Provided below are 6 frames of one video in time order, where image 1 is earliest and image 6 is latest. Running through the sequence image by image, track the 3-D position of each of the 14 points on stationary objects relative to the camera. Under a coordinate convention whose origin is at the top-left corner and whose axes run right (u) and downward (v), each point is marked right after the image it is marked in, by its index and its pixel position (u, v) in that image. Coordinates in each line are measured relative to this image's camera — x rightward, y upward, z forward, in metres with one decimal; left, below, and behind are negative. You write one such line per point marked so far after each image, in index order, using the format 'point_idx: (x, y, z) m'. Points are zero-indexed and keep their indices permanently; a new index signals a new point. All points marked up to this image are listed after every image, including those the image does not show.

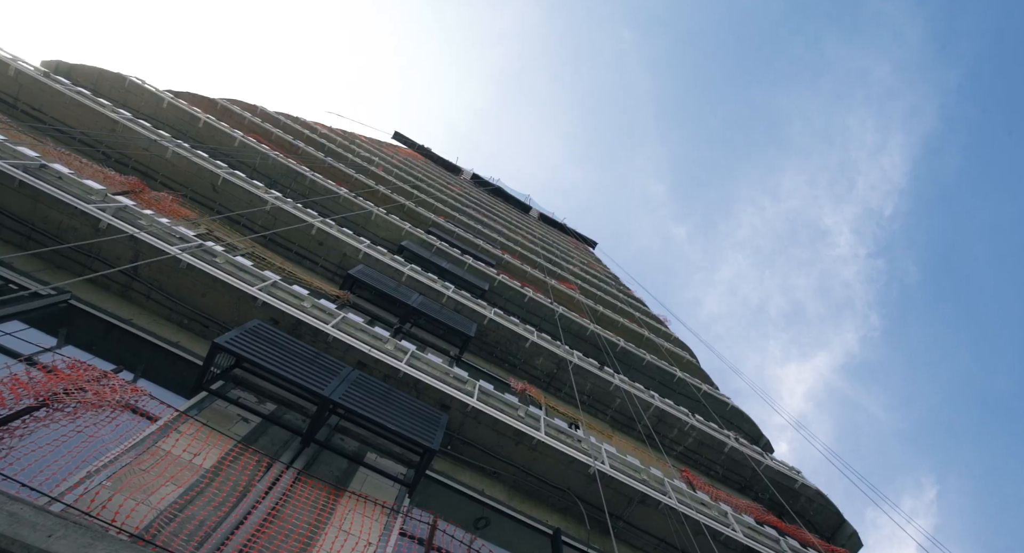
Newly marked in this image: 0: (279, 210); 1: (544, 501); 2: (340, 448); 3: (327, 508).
0: (-8.0, +2.3, +15.2) m
1: (+0.7, -5.1, +10.1) m
2: (-3.3, -3.4, +8.7) m
3: (-3.0, -3.8, +7.3) m
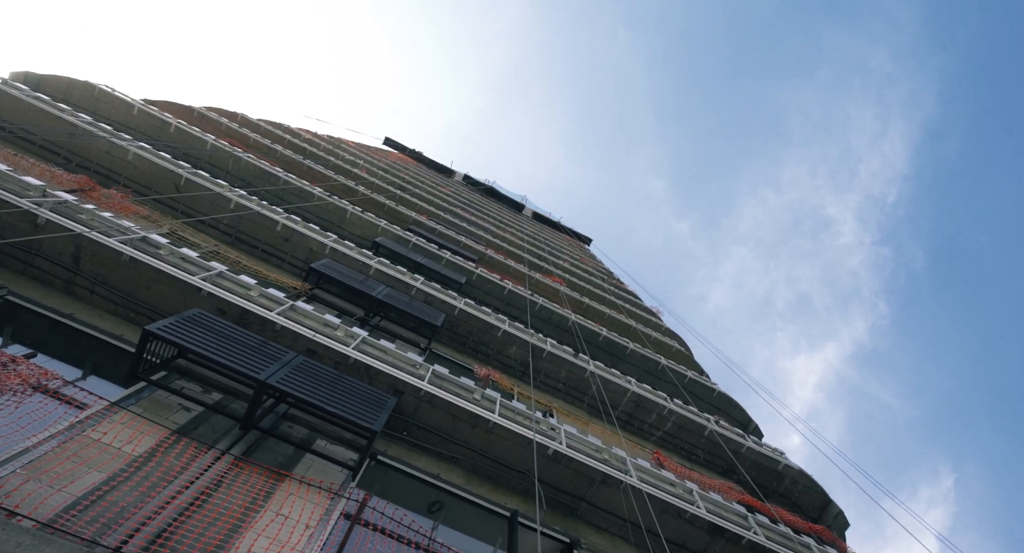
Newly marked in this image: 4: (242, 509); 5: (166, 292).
0: (-9.2, +2.4, +15.1) m
1: (-0.2, -4.7, +10.0) m
2: (-4.3, -3.1, +8.6) m
3: (-4.0, -3.5, +7.2) m
4: (-4.3, -3.4, +6.7) m
5: (-7.2, -0.3, +9.2) m
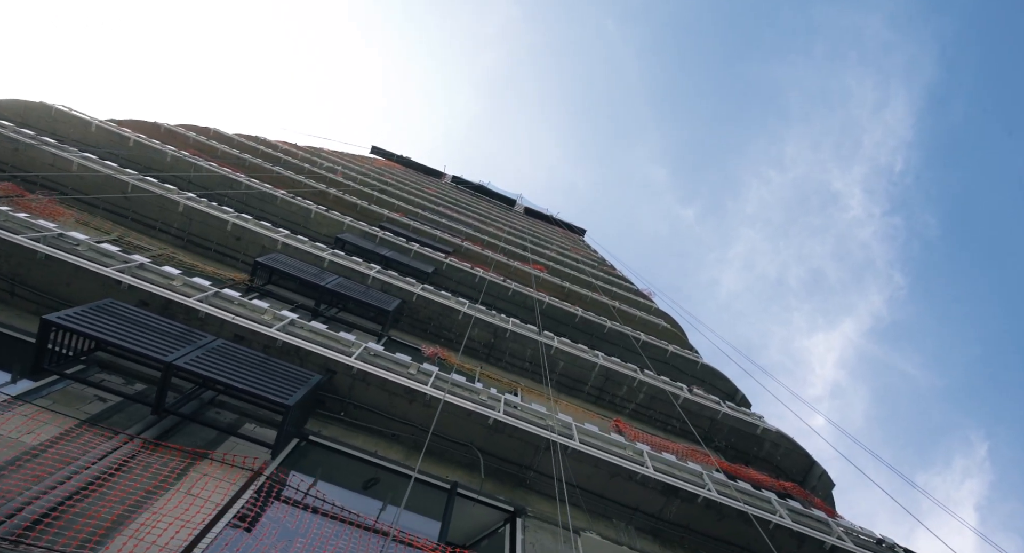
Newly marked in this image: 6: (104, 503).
0: (-10.9, +2.3, +15.1) m
1: (-1.4, -4.0, +9.8) m
2: (-5.7, -2.8, +8.4) m
3: (-5.3, -3.1, +7.0) m
4: (-5.7, -3.1, +6.5) m
5: (-8.7, -0.2, +9.1) m
6: (-5.6, -3.2, +6.2) m
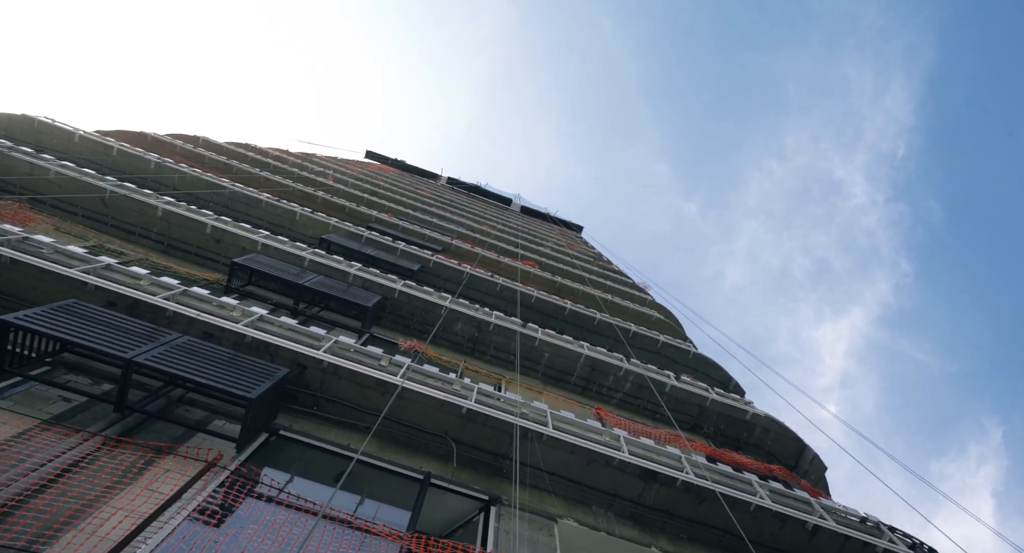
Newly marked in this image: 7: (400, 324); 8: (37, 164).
0: (-11.6, +2.2, +15.1) m
1: (-2.0, -3.8, +9.8) m
2: (-6.3, -2.7, +8.4) m
3: (-5.9, -3.1, +7.0) m
4: (-6.3, -3.0, +6.5) m
5: (-9.4, -0.3, +9.1) m
6: (-6.2, -3.1, +6.1) m
7: (-4.0, -1.7, +15.5) m
8: (-15.6, +3.7, +14.5) m
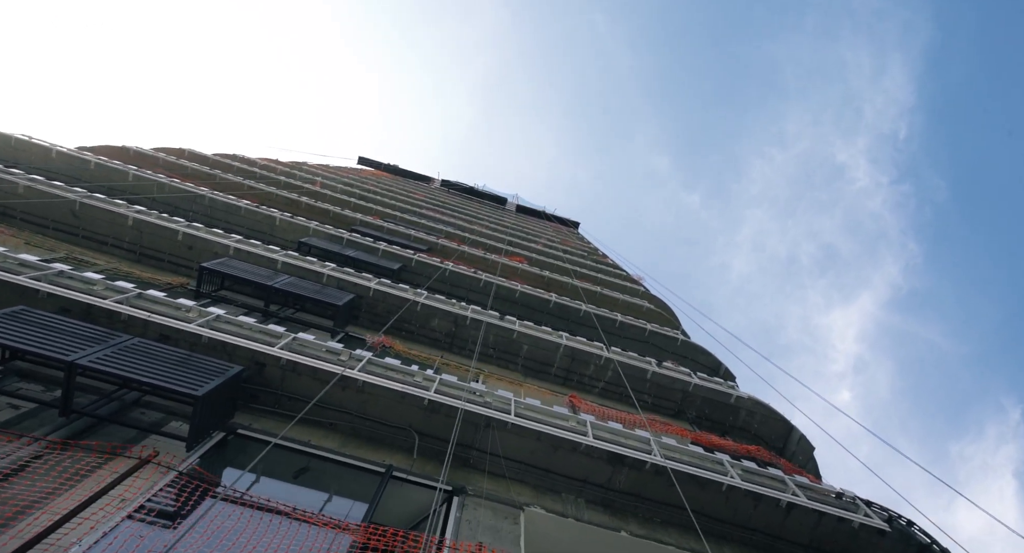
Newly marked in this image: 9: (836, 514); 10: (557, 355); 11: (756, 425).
0: (-12.6, +1.9, +15.1) m
1: (-2.8, -3.7, +9.7) m
2: (-7.1, -2.7, +8.4) m
3: (-6.8, -3.1, +7.0) m
4: (-7.1, -3.0, +6.5) m
5: (-10.4, -0.5, +9.0) m
6: (-7.0, -3.1, +6.1) m
7: (-4.8, -1.6, +15.5) m
8: (-16.7, +3.2, +14.6) m
9: (+7.2, -5.3, +9.8) m
10: (+1.6, -2.8, +15.9) m
11: (+8.8, -5.4, +16.0) m
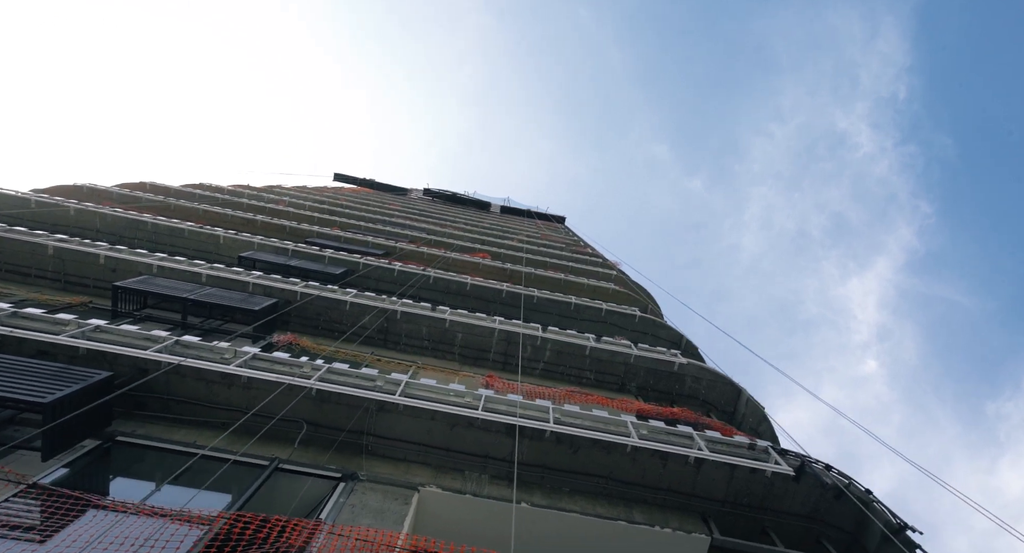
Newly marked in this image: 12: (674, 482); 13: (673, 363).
0: (-15.4, +0.9, +15.1) m
1: (-5.0, -3.5, +9.5) m
2: (-9.5, -3.0, +8.3) m
3: (-9.1, -3.3, +6.9) m
4: (-9.5, -3.3, +6.4) m
5: (-12.9, -1.1, +9.0) m
6: (-9.3, -3.4, +6.0) m
7: (-7.2, -1.7, +15.4) m
8: (-19.5, +1.9, +14.6) m
9: (+5.1, -4.1, +9.6) m
10: (-0.7, -2.3, +15.7) m
11: (+6.7, -4.1, +15.8) m
12: (+3.6, -4.5, +9.8) m
13: (+5.8, -3.1, +16.0) m
